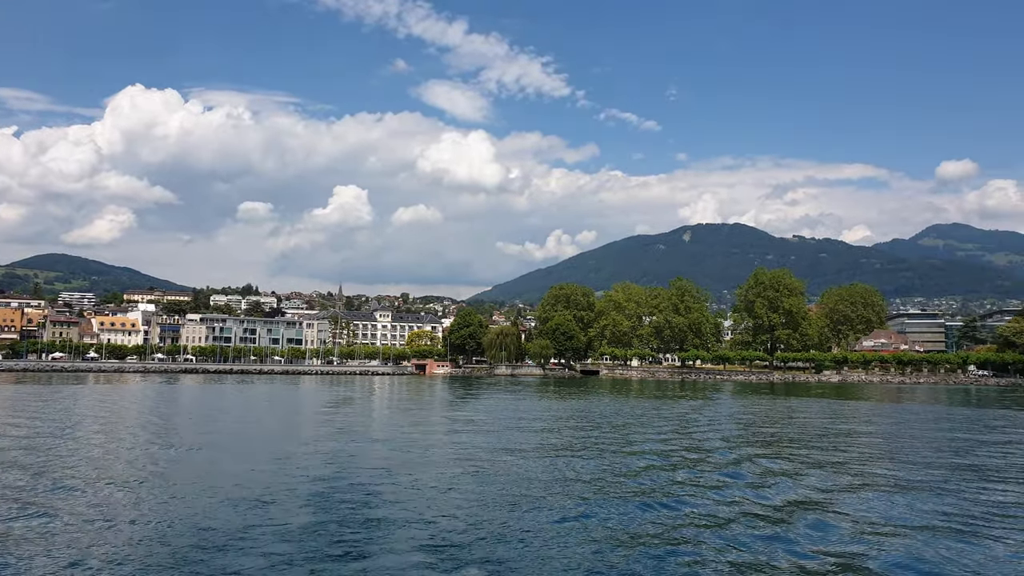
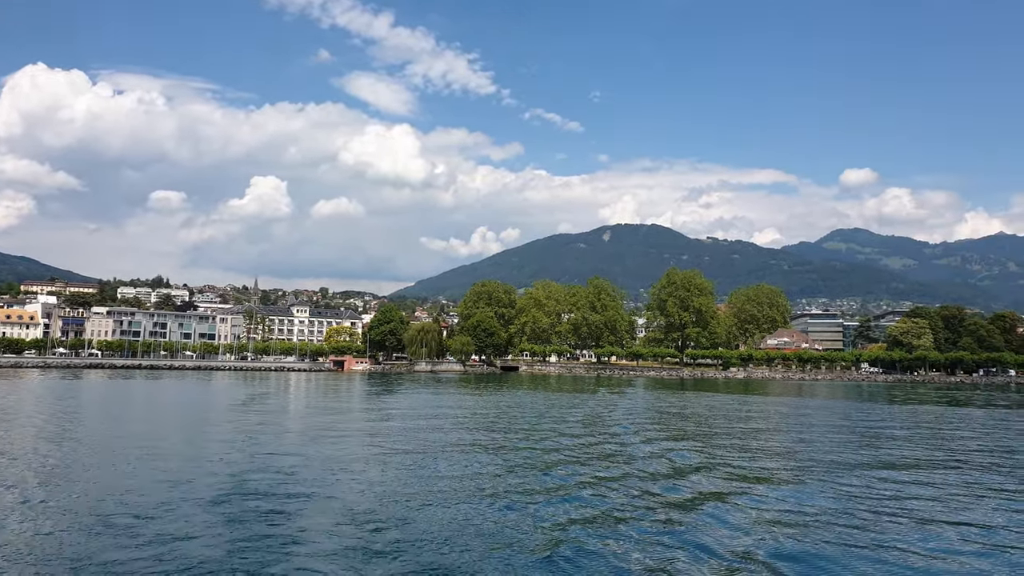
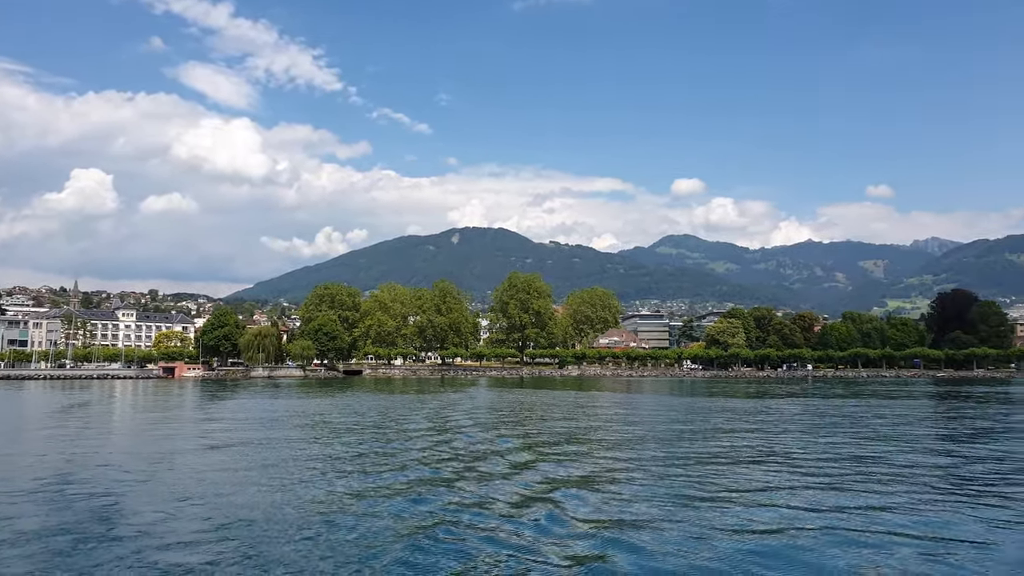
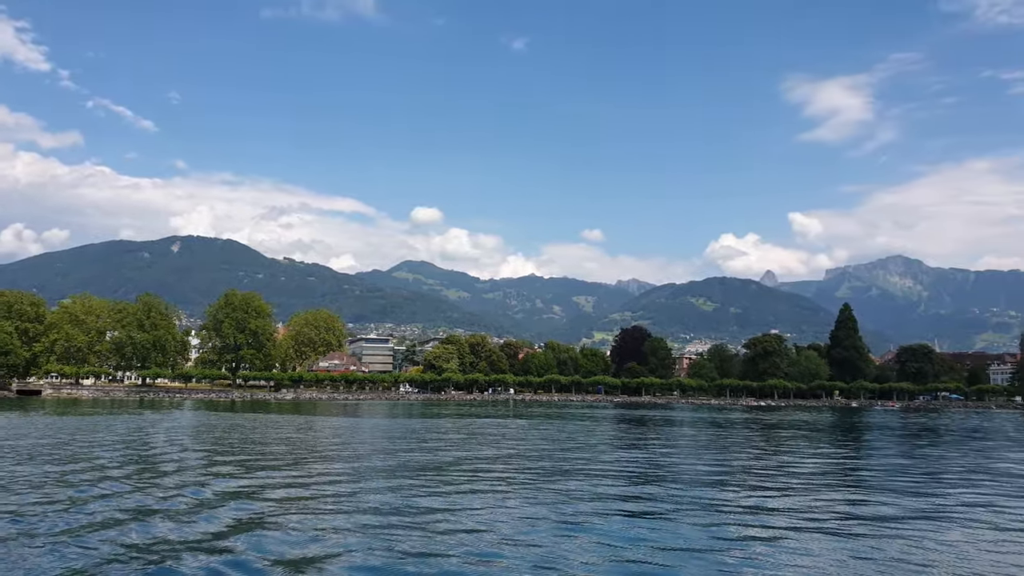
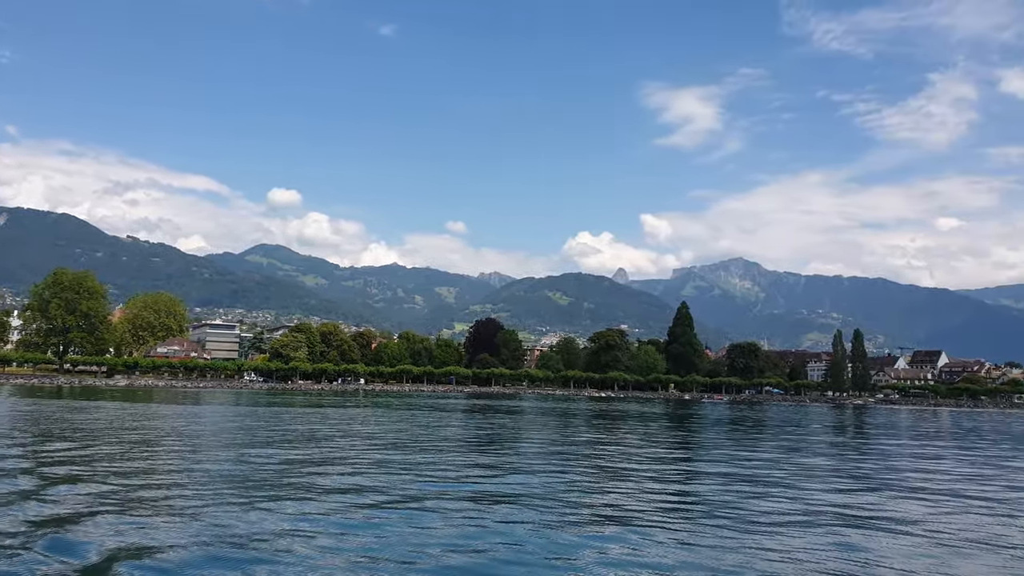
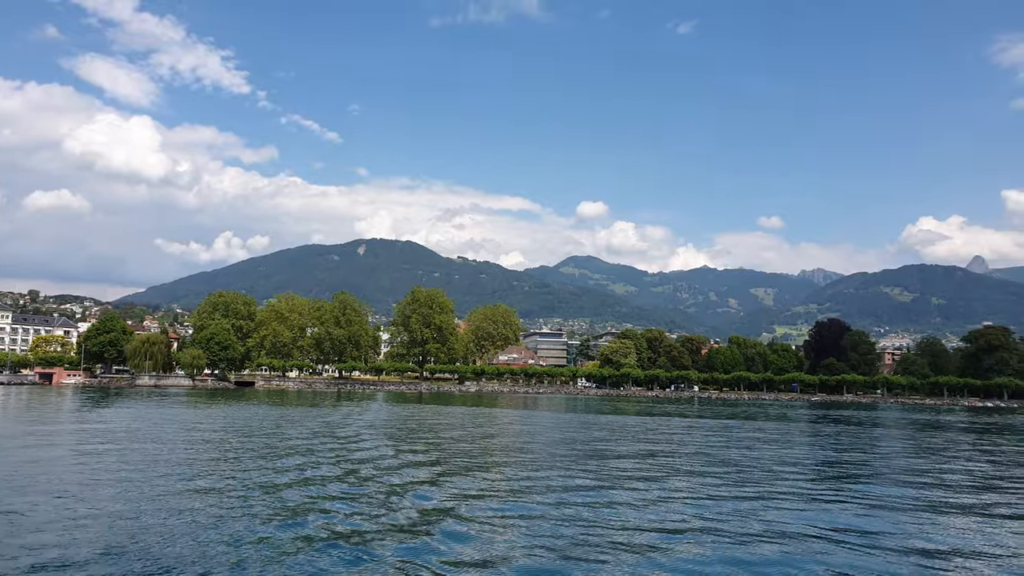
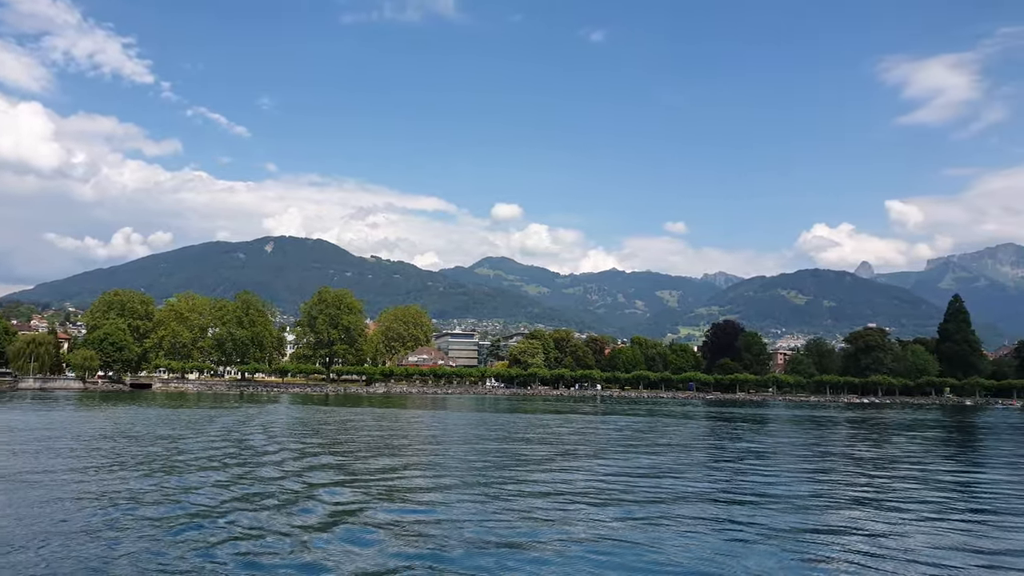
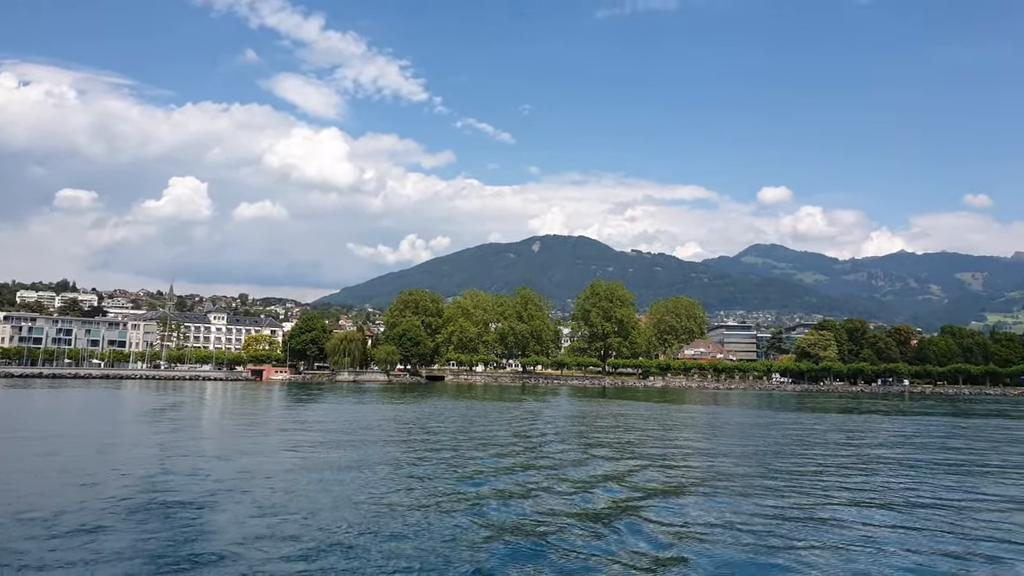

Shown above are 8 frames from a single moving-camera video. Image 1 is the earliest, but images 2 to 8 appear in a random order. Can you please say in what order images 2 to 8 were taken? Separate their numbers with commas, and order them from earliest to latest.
2, 8, 3, 6, 7, 4, 5
